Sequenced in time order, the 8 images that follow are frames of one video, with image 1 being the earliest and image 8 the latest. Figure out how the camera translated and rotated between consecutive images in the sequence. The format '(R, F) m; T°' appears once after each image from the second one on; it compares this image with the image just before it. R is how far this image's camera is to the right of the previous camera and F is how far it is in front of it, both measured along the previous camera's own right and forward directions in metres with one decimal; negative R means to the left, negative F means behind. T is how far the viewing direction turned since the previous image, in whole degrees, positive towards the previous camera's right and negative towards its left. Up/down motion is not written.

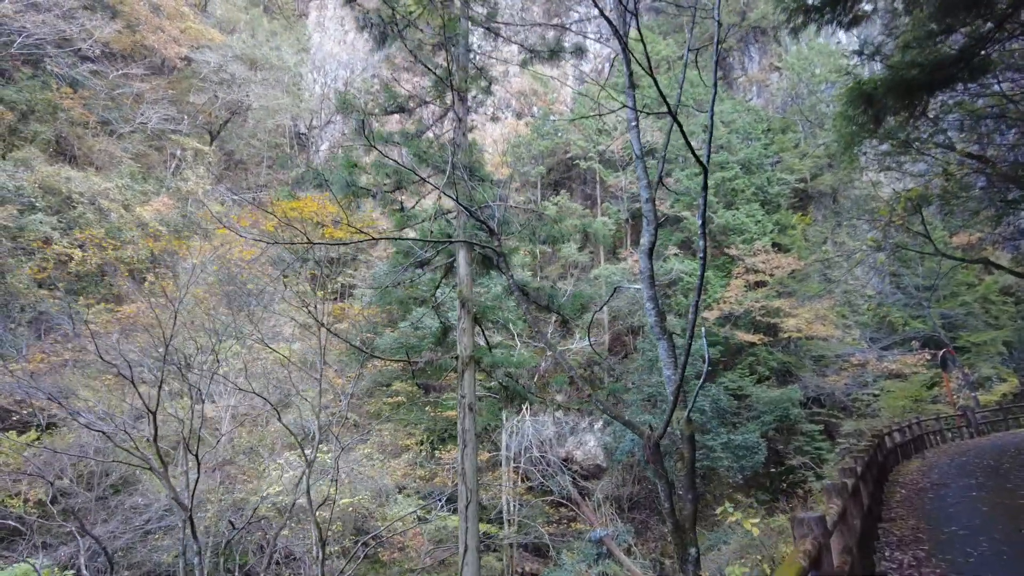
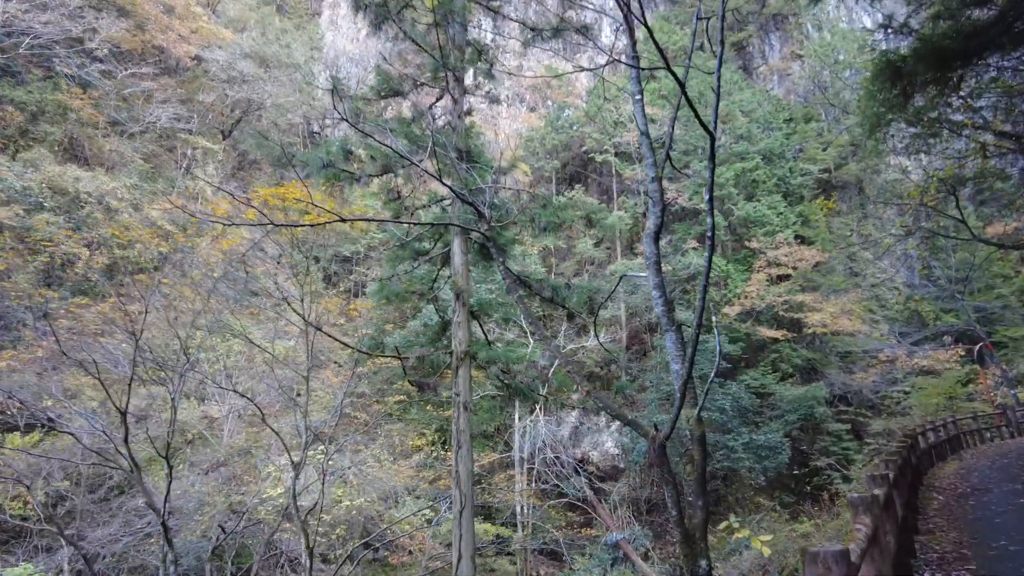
(+0.2, +0.4) m; -2°
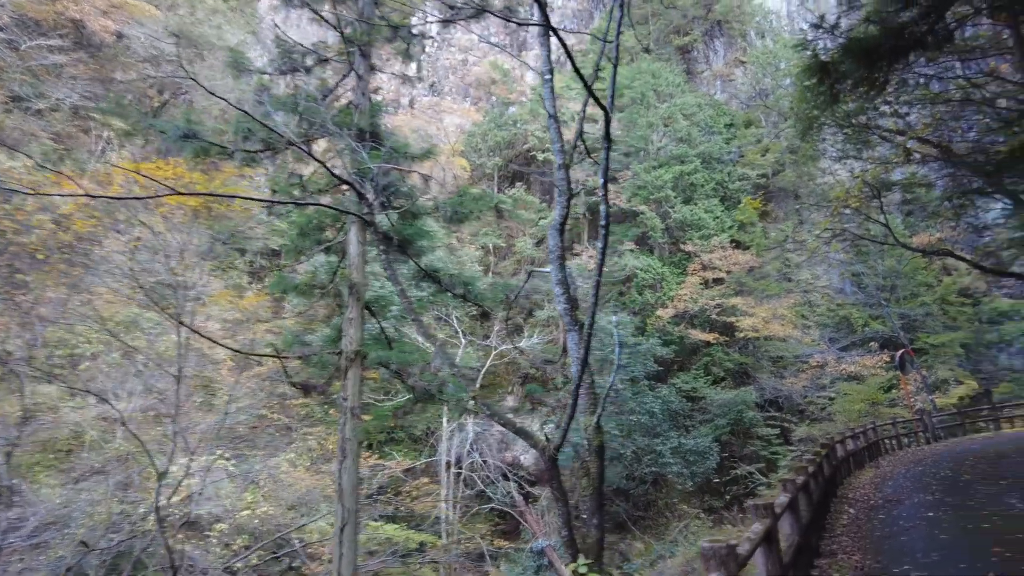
(+0.4, +0.4) m; +4°
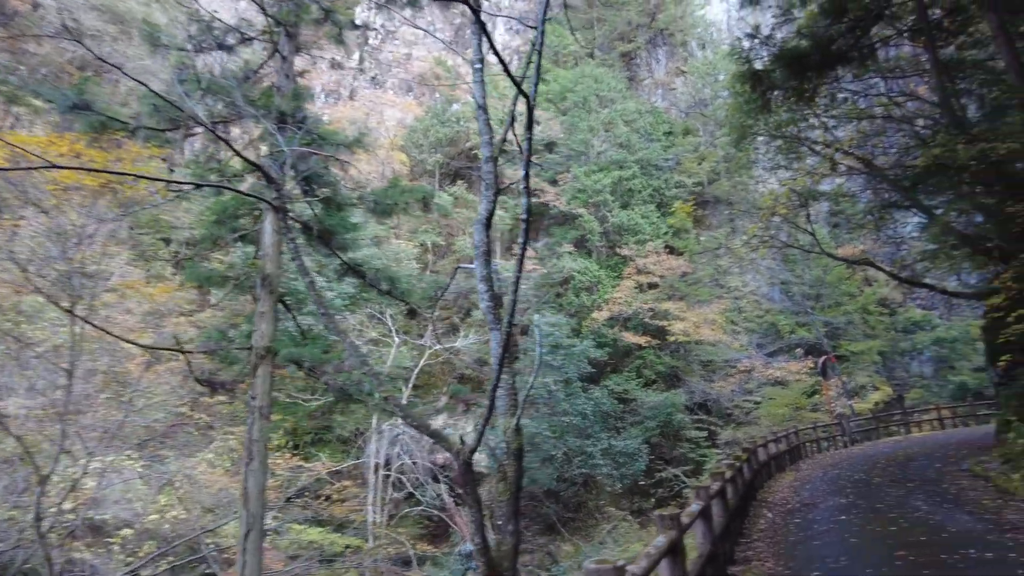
(+0.1, +0.1) m; +5°
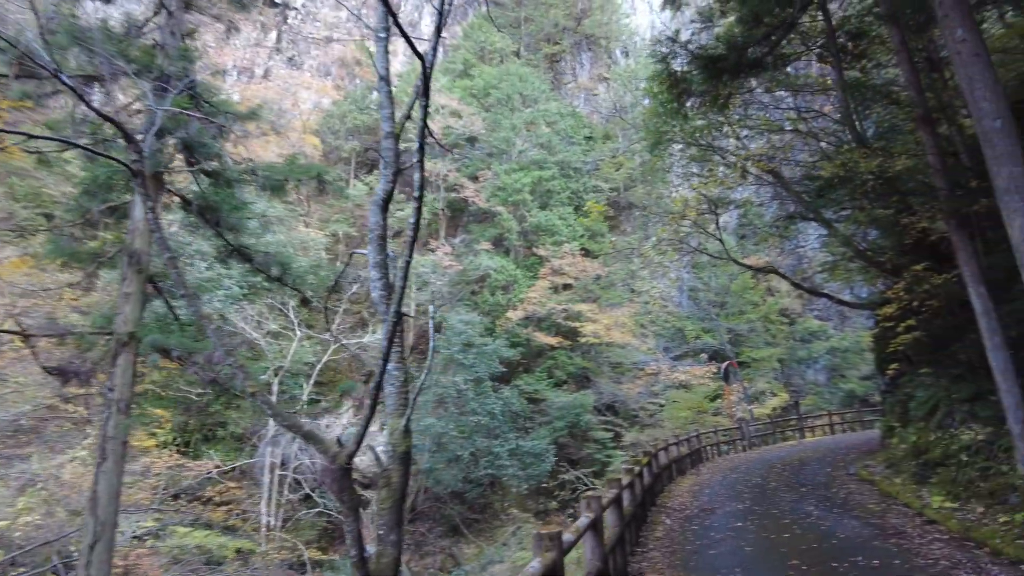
(+0.1, +0.3) m; +7°
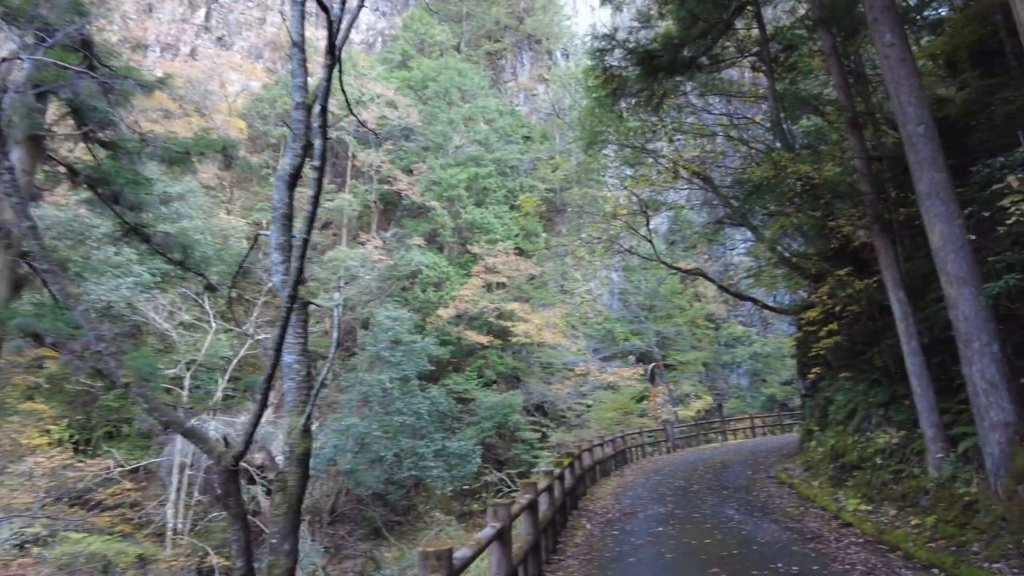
(+0.1, +0.2) m; +6°
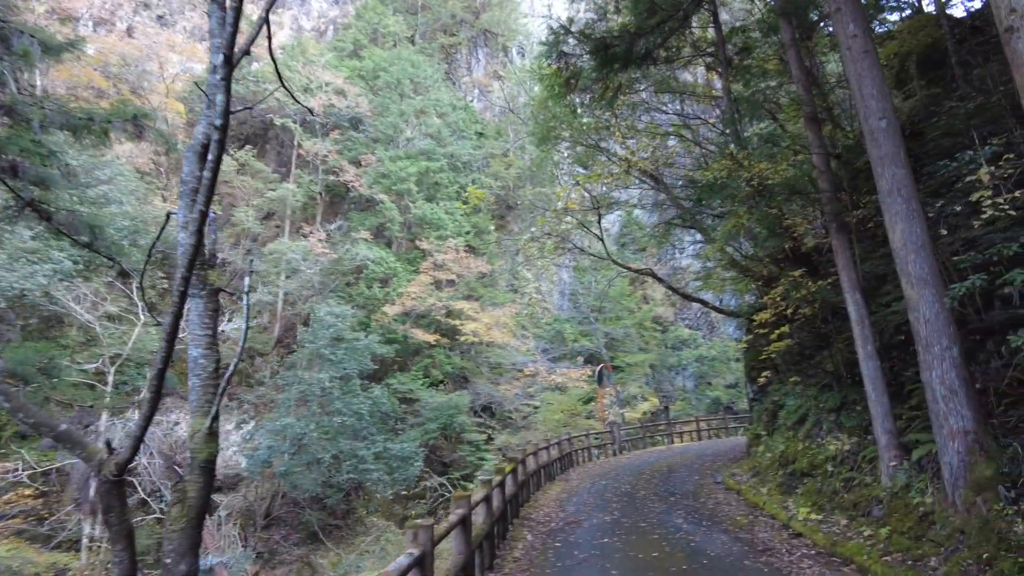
(+0.1, +0.3) m; +4°
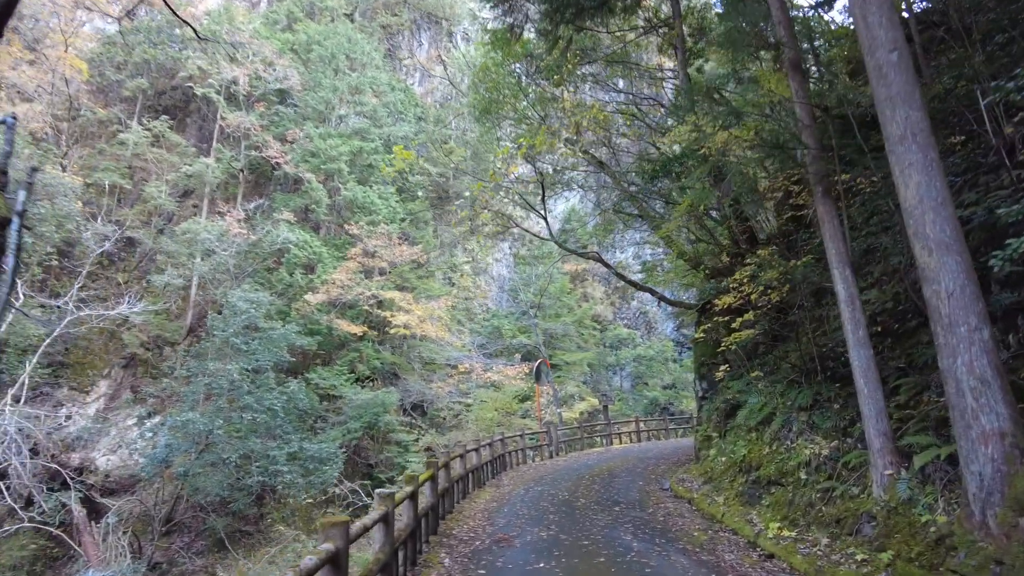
(+0.1, +0.7) m; +5°
